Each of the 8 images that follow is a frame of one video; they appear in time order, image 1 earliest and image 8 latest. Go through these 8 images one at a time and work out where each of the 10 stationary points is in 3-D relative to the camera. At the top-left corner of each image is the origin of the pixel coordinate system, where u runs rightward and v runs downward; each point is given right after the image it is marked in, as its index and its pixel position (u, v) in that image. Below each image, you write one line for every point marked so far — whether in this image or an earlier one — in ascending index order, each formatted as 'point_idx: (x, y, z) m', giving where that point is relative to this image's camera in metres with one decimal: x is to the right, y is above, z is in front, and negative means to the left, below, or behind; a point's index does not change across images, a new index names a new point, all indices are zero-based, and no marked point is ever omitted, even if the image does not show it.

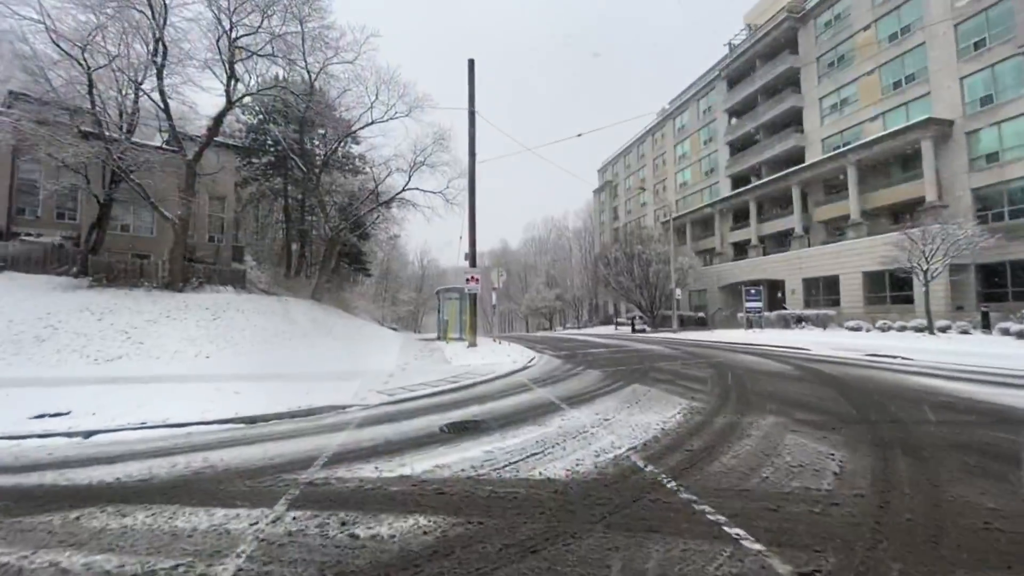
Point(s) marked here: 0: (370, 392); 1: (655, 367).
0: (-2.5, -1.8, +7.8) m
1: (+3.0, -1.6, +9.2) m
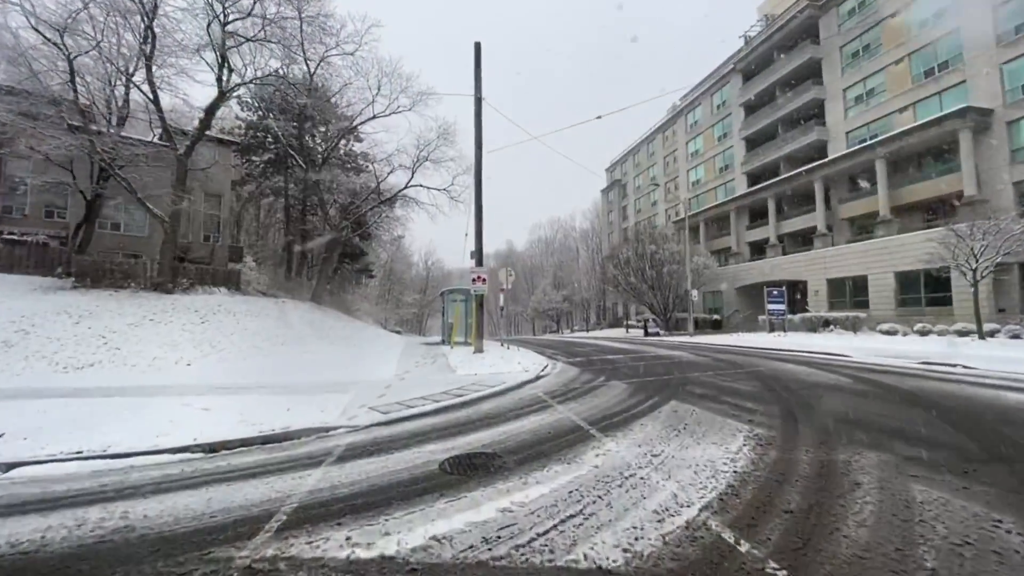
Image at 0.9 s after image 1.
0: (-2.3, -1.8, +6.7) m
1: (+3.2, -1.6, +8.1) m
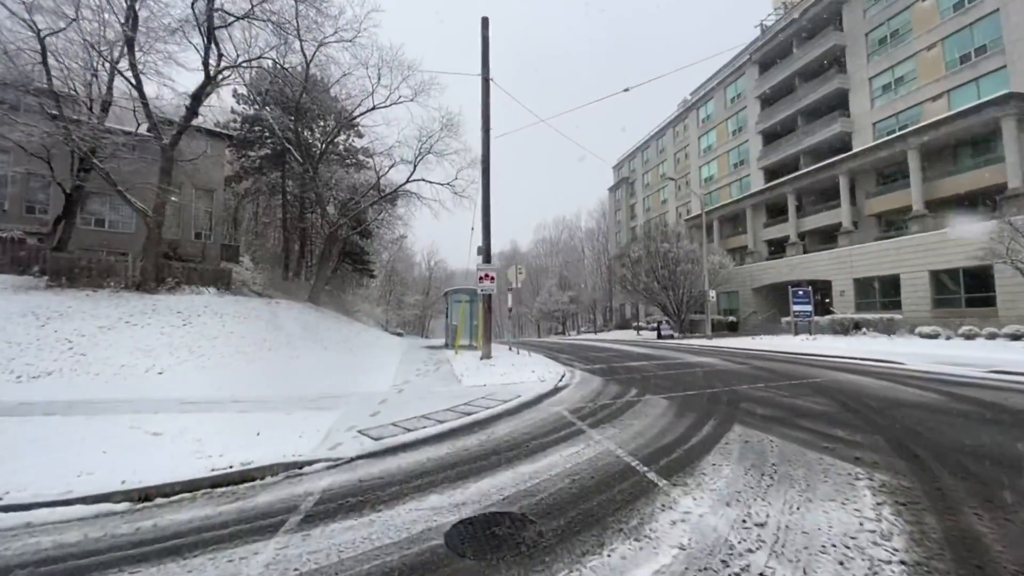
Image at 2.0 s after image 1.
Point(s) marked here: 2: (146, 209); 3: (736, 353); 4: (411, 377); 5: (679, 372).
0: (-2.0, -1.8, +5.5) m
1: (+3.5, -1.6, +6.8) m
2: (-13.3, +2.9, +16.2) m
3: (+6.6, -2.0, +13.4) m
4: (-2.1, -1.9, +9.3) m
5: (+3.4, -1.7, +9.1) m
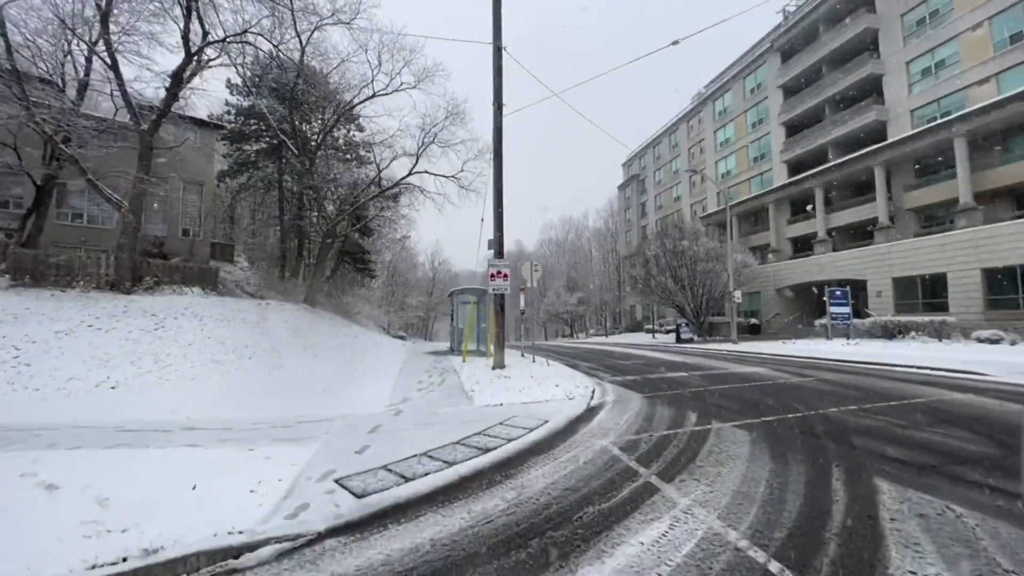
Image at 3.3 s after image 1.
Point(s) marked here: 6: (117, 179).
0: (-1.7, -1.7, +4.0) m
1: (+3.8, -1.5, +5.3) m
2: (-12.9, +2.9, +14.8) m
3: (+7.0, -2.0, +11.8) m
4: (-1.8, -1.8, +7.8) m
5: (+3.8, -1.7, +7.5) m
6: (-13.0, +3.6, +14.7) m
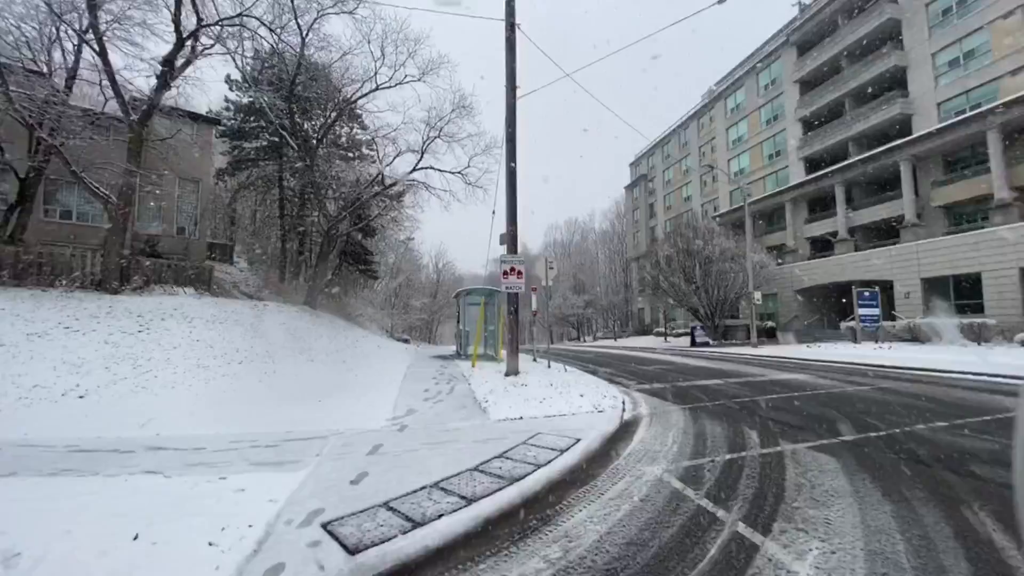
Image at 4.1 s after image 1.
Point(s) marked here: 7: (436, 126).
0: (-1.4, -1.6, +3.1) m
1: (+4.1, -1.5, +4.3) m
2: (-12.6, +2.9, +14.0) m
3: (+7.4, -1.9, +10.9) m
4: (-1.5, -1.8, +6.9) m
5: (+4.1, -1.6, +6.6) m
6: (-12.7, +3.6, +13.9) m
7: (-3.2, +6.8, +18.8) m
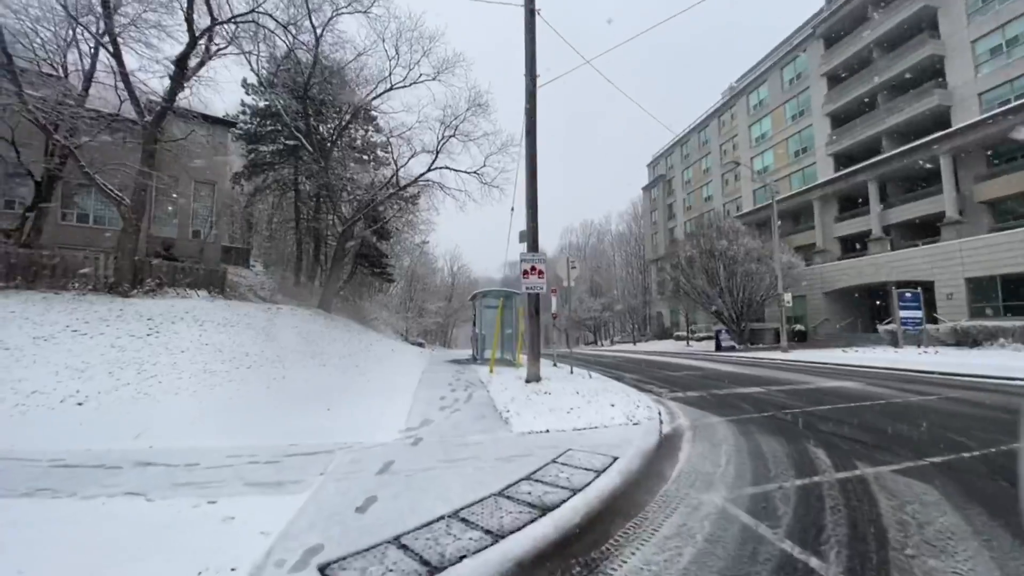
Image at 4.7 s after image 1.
0: (-1.2, -1.6, +2.5) m
1: (+4.3, -1.4, +3.6) m
2: (-12.0, +2.8, +13.8) m
3: (+7.8, -1.9, +10.1) m
4: (-1.1, -1.8, +6.3) m
5: (+4.4, -1.6, +5.9) m
6: (-12.1, +3.5, +13.8) m
7: (-2.5, +6.7, +18.4) m
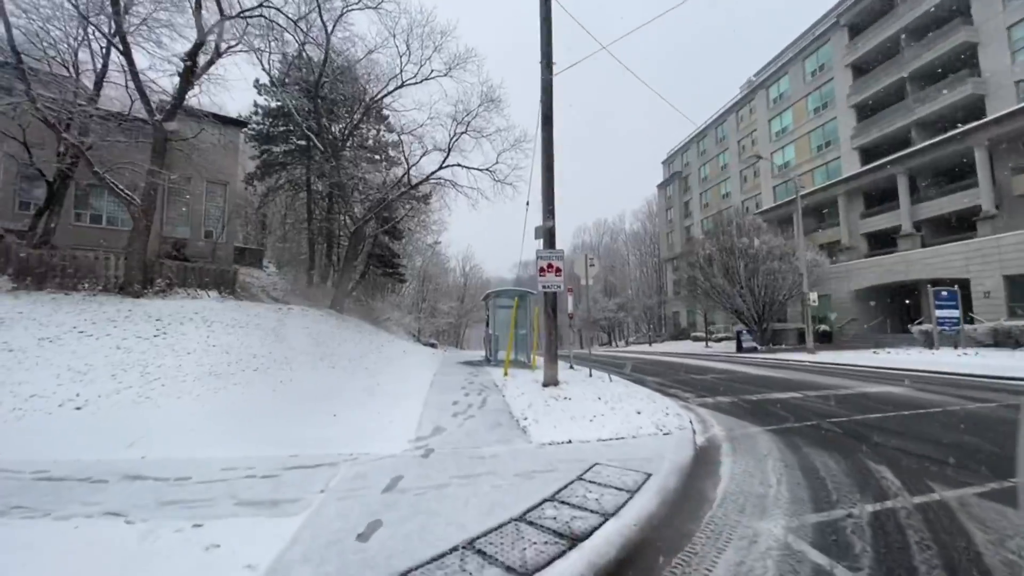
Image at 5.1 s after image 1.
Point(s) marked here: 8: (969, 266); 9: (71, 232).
0: (-1.1, -1.6, +2.1) m
1: (+4.5, -1.4, +3.0) m
2: (-11.6, +2.8, +13.7) m
3: (+8.2, -1.9, +9.4) m
4: (-0.9, -1.8, +5.9) m
5: (+4.6, -1.6, +5.3) m
6: (-11.7, +3.5, +13.7) m
7: (-2.0, +6.7, +18.0) m
8: (+18.4, +0.9, +18.0) m
9: (-15.1, +1.9, +15.3) m
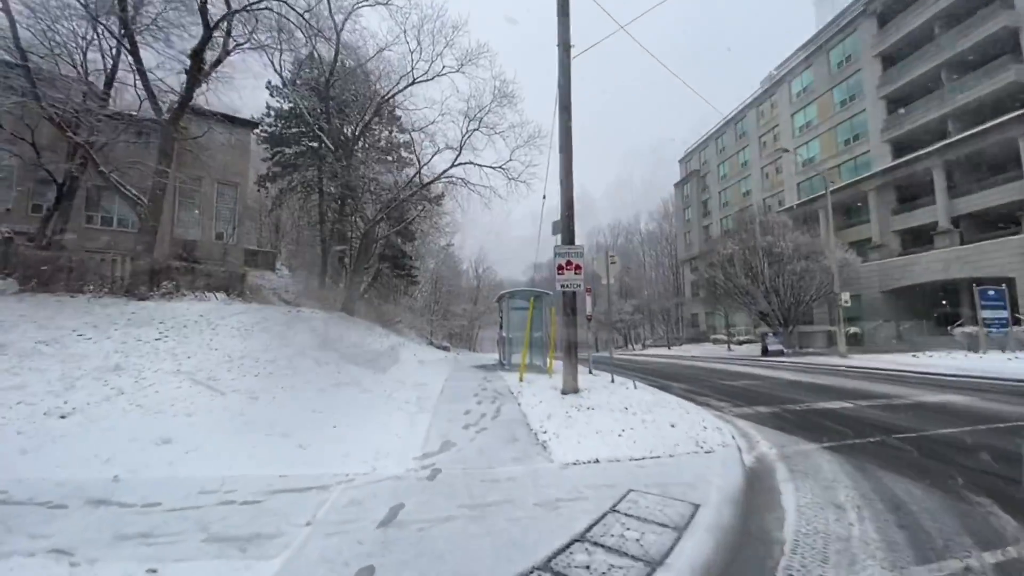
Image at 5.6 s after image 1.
0: (-1.0, -1.5, +1.5) m
1: (+4.6, -1.3, +2.3) m
2: (-11.2, +2.7, +13.5) m
3: (+8.5, -1.9, +8.5) m
4: (-0.7, -1.7, +5.4) m
5: (+4.8, -1.5, +4.6) m
6: (-11.3, +3.4, +13.4) m
7: (-1.4, +6.6, +17.5) m
8: (+19.0, +0.9, +16.9) m
9: (-14.6, +1.8, +15.2) m
